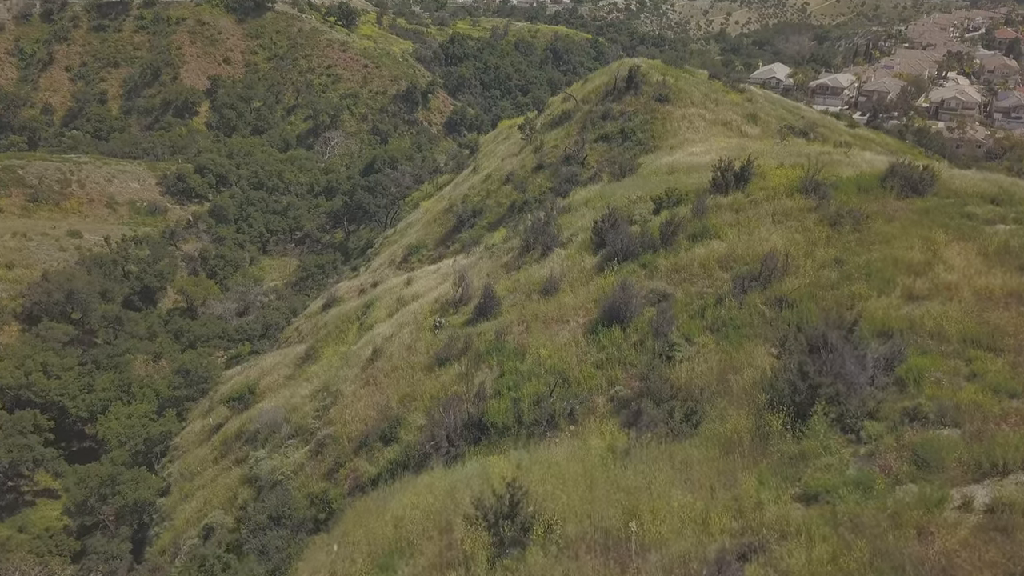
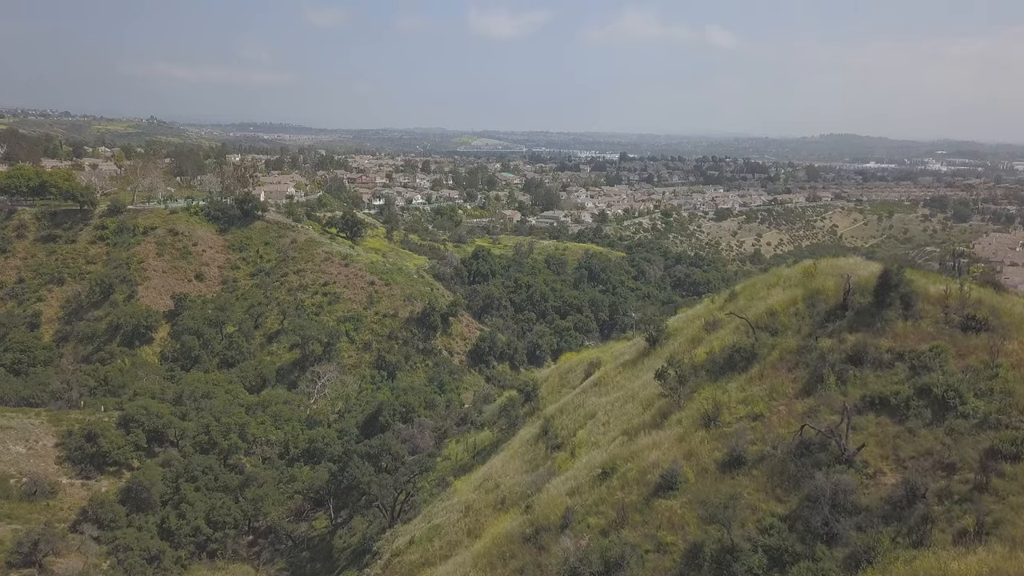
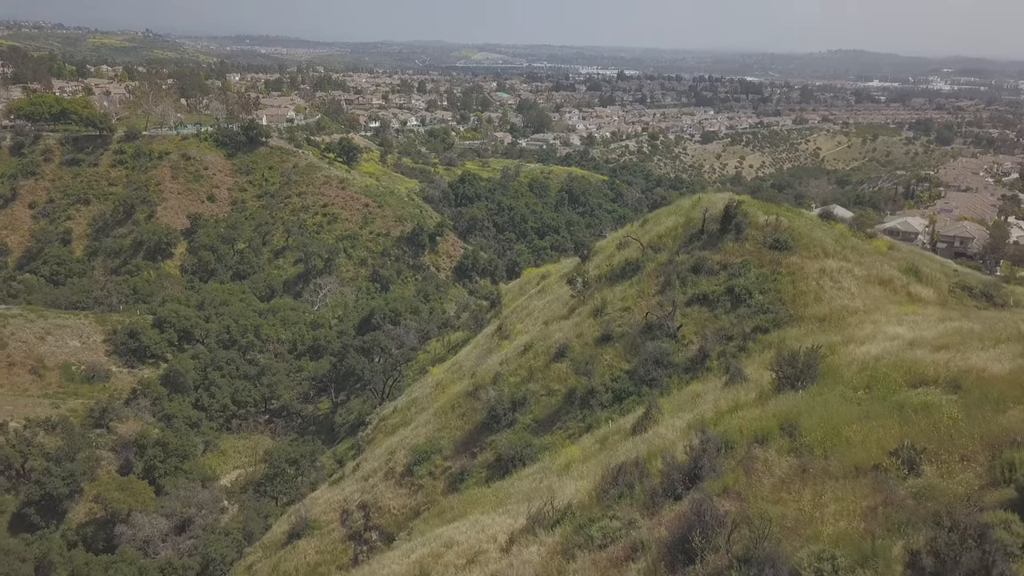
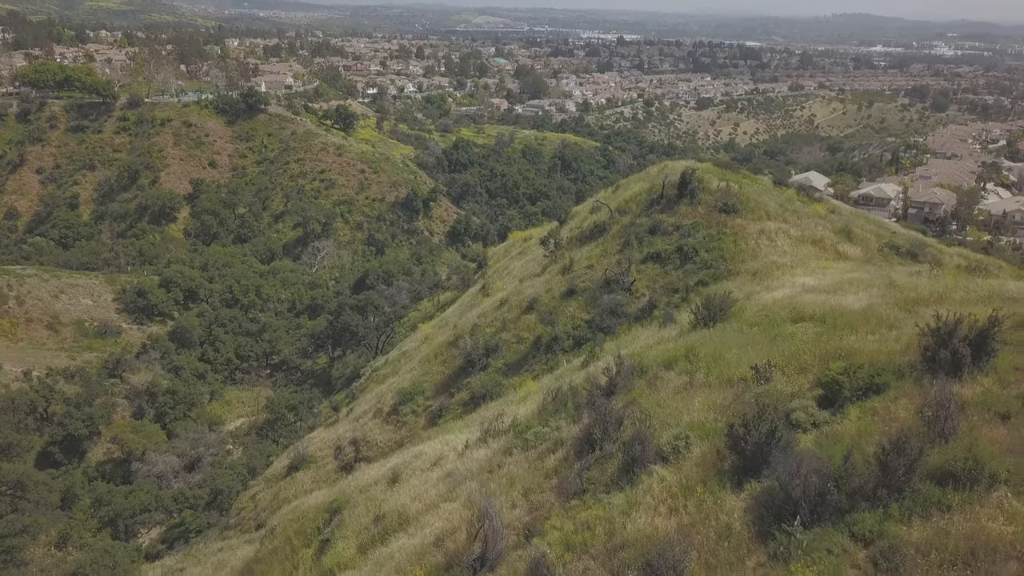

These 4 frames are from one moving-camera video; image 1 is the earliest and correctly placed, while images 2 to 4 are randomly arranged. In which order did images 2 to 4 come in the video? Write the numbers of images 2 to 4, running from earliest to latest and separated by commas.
4, 3, 2
